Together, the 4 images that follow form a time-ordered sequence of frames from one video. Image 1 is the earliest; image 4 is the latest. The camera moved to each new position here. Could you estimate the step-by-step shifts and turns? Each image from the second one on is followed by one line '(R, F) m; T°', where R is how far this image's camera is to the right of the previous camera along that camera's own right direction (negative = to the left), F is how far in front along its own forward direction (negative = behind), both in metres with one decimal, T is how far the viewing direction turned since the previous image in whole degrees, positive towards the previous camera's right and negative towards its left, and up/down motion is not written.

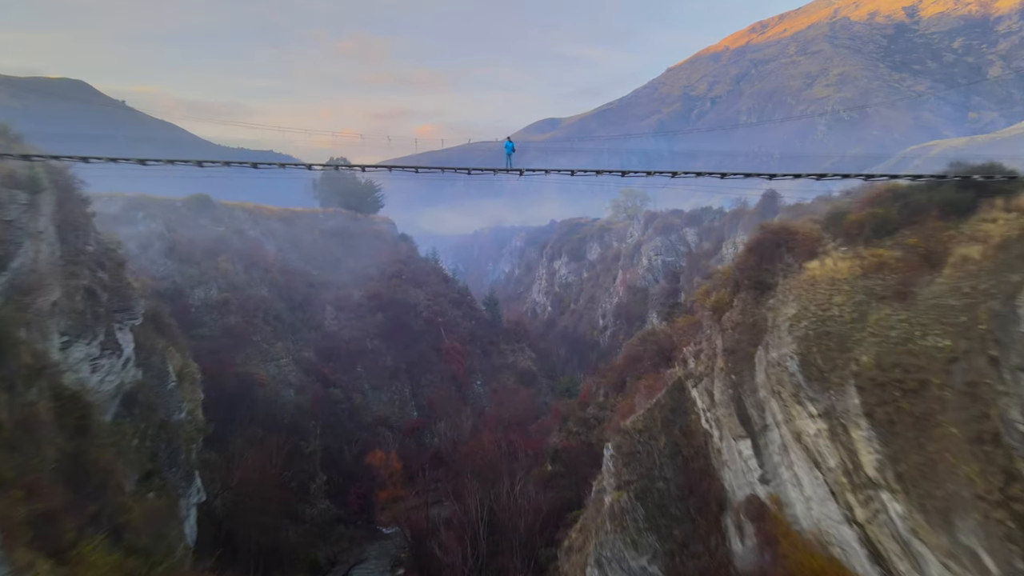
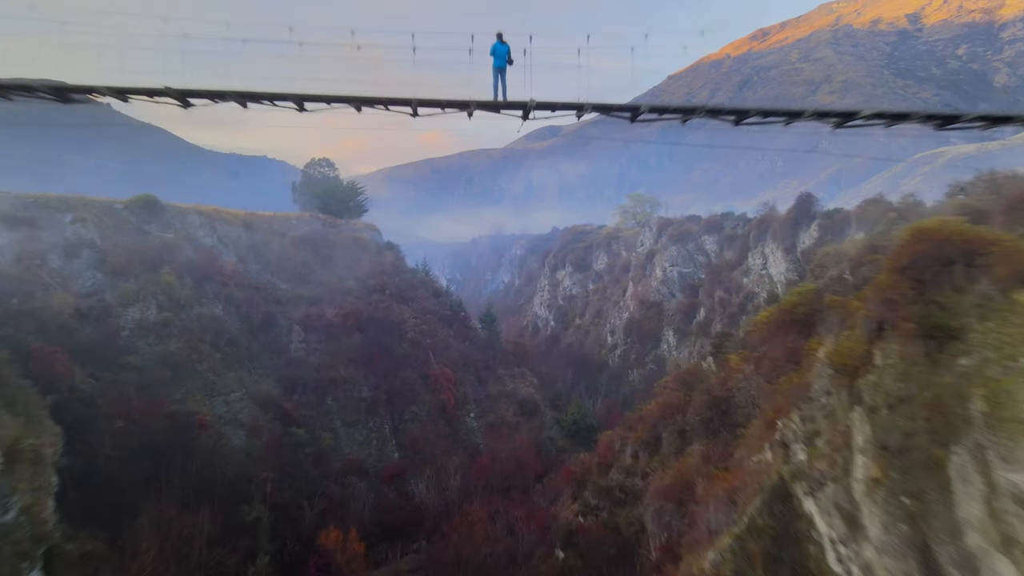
(0.0, +6.1) m; 0°
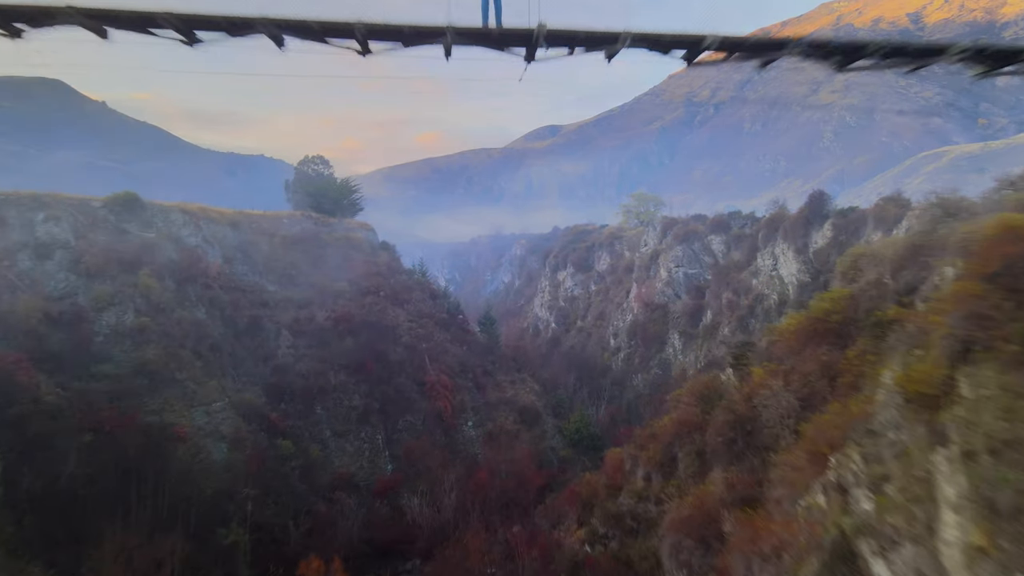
(0.0, +1.8) m; 0°
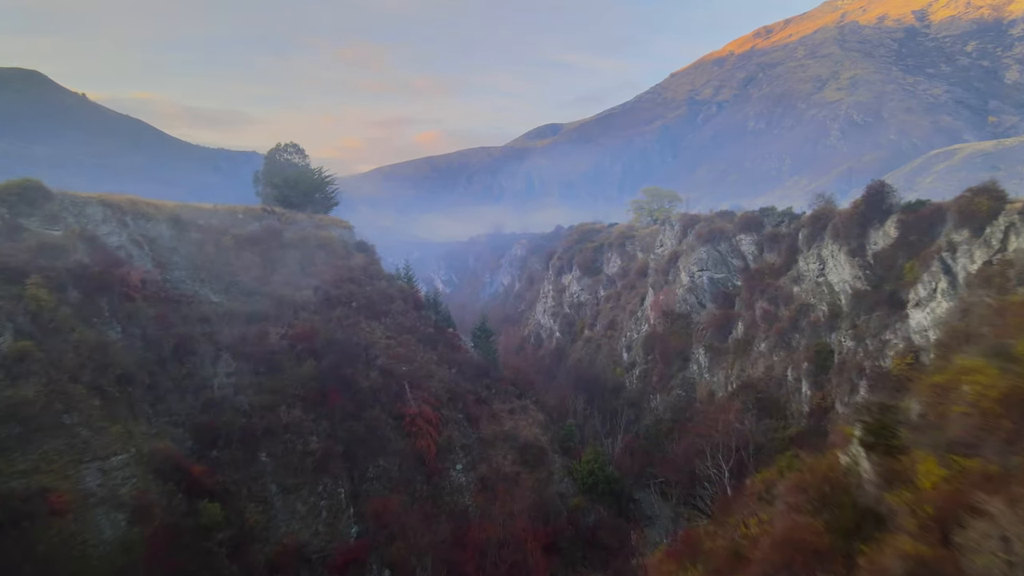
(0.0, +6.8) m; 0°
